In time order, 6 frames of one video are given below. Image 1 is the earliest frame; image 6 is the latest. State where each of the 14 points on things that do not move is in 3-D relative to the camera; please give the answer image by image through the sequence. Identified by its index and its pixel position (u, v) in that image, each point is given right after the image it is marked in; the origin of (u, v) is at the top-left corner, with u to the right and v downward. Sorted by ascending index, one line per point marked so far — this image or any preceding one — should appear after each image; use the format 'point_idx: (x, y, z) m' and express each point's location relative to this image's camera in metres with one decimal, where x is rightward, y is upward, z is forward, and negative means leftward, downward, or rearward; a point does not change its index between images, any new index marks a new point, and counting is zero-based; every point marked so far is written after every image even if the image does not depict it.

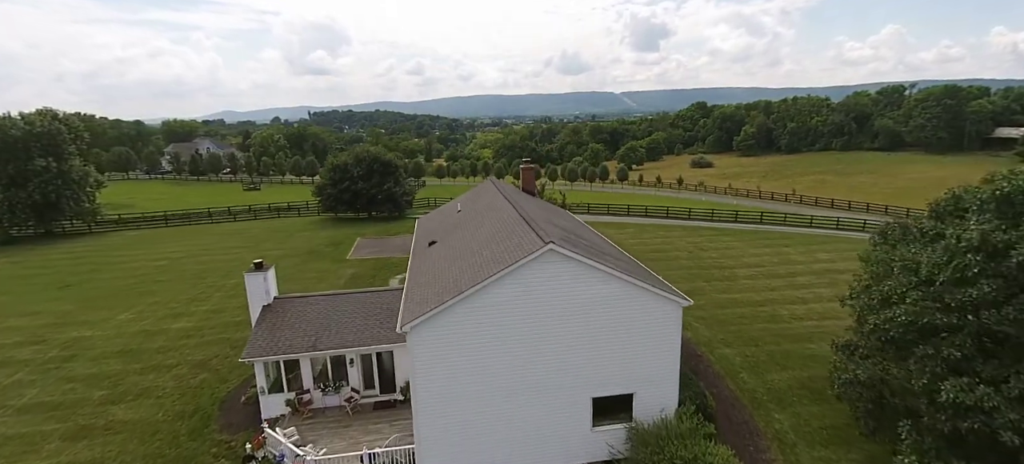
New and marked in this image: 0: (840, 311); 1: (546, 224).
0: (+10.0, -2.5, +14.4) m
1: (+0.6, +0.2, +8.8) m
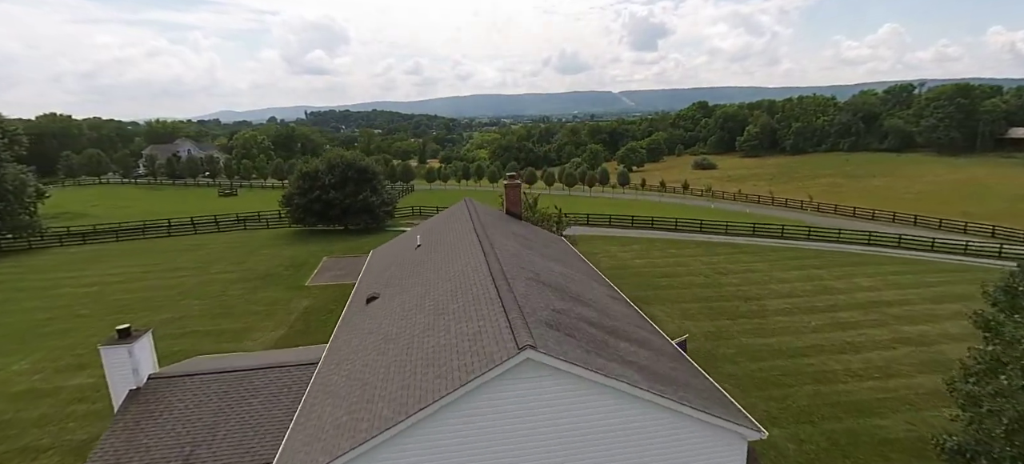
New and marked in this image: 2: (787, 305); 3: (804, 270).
0: (+9.5, -3.3, +11.5) m
1: (+0.2, -0.6, +5.9) m
2: (+8.7, -2.3, +15.0) m
3: (+11.2, -1.5, +18.3) m
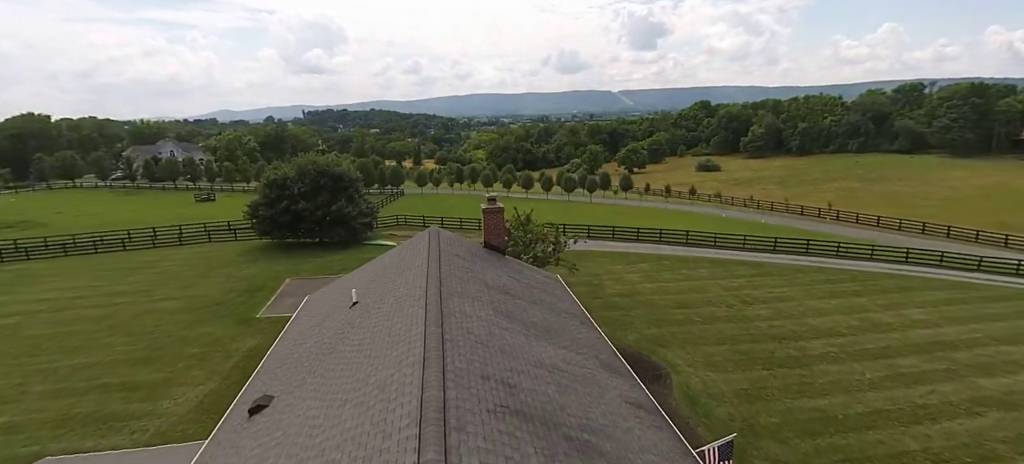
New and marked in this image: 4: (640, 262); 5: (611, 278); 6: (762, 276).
0: (+9.1, -4.0, +8.9) m
1: (-0.2, -1.4, +3.2) m
2: (+8.3, -3.0, +12.4) m
3: (+10.9, -2.2, +15.7) m
4: (+5.3, -1.2, +19.6) m
5: (+3.6, -1.7, +17.4) m
6: (+9.3, -1.7, +17.7) m
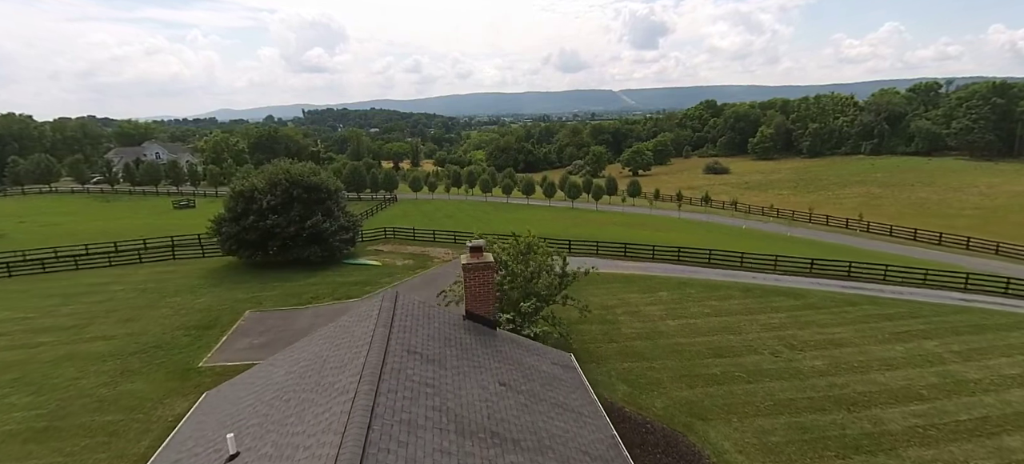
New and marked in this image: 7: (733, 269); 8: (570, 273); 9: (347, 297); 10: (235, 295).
0: (+9.0, -4.8, +6.1) m
1: (-0.3, -2.2, +0.5) m
2: (+8.3, -3.9, +9.7) m
3: (+10.8, -3.0, +13.0) m
4: (+5.3, -2.0, +16.9) m
5: (+3.6, -2.5, +14.7) m
6: (+9.3, -2.5, +15.0) m
7: (+8.9, -1.5, +19.3) m
8: (+1.6, -1.1, +12.6) m
9: (-5.9, -2.3, +16.8) m
10: (-10.0, -2.3, +17.1) m
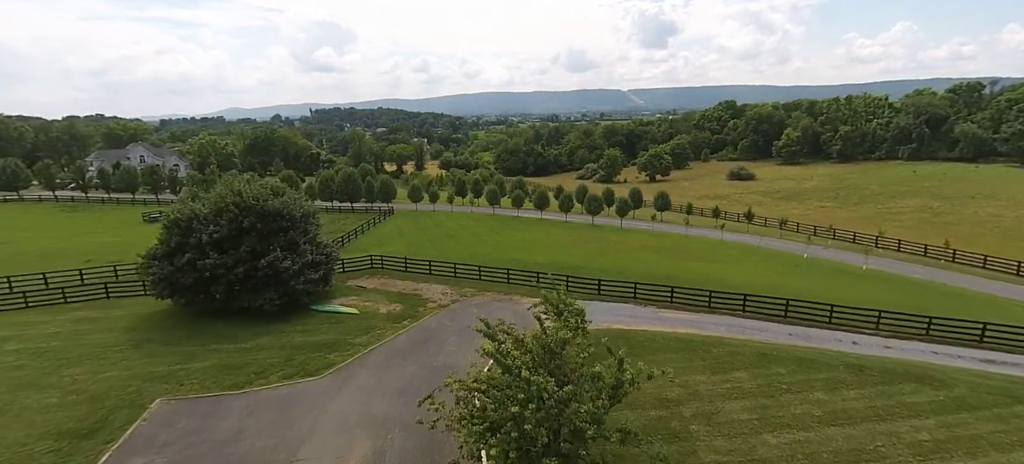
0: (+9.3, -6.3, +1.4) m
1: (-0.1, -3.6, -4.1) m
2: (+8.6, -5.3, +4.9) m
3: (+11.2, -4.4, +8.2) m
4: (+5.7, -3.4, +12.2) m
5: (+4.0, -3.9, +10.0) m
6: (+9.7, -3.9, +10.2) m
7: (+9.4, -2.9, +14.5) m
8: (+1.9, -2.5, +7.9) m
9: (-5.5, -3.6, +12.3) m
10: (-9.6, -3.6, +12.6) m
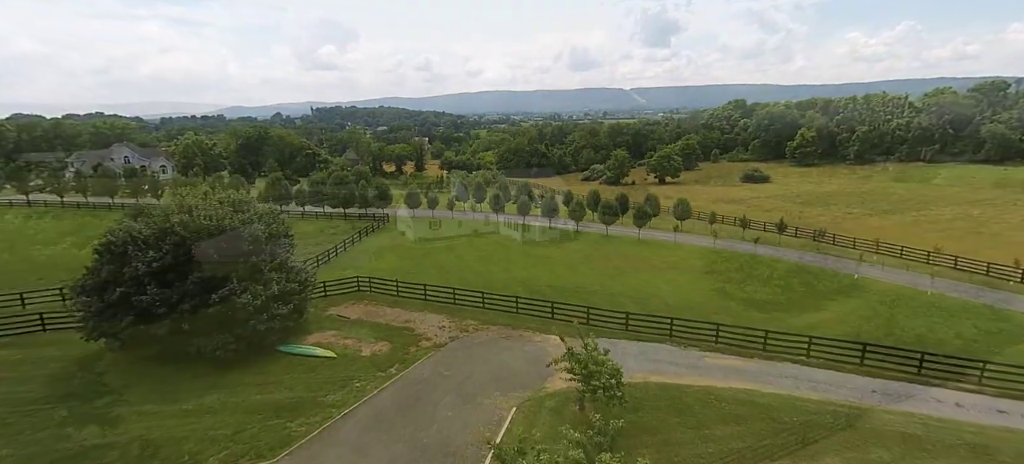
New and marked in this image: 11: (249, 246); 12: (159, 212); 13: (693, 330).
0: (+9.6, -7.0, -1.6) m
1: (+0.2, -4.4, -7.0) m
2: (+8.8, -6.1, +2.0) m
3: (+11.4, -5.2, +5.2) m
4: (+6.0, -4.2, +9.3) m
5: (+4.3, -4.7, +7.1) m
6: (+10.0, -4.7, +7.3) m
7: (+9.7, -3.7, +11.6) m
8: (+2.2, -3.2, +5.0) m
9: (-5.2, -4.3, +9.4) m
10: (-9.3, -4.3, +9.8) m
11: (-7.3, -0.4, +13.3) m
12: (-9.7, +0.6, +13.2) m
13: (+5.3, -2.9, +14.0) m
